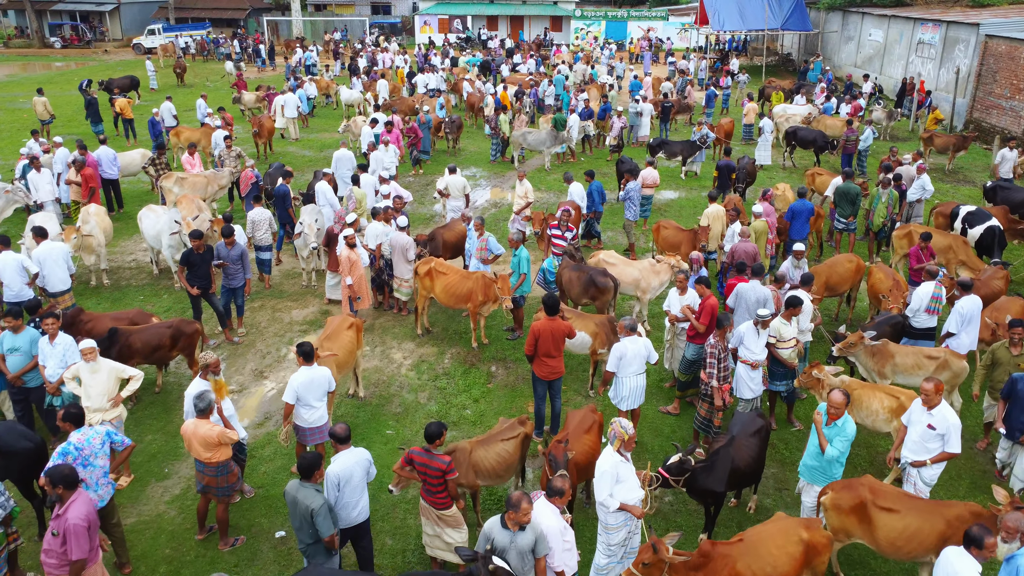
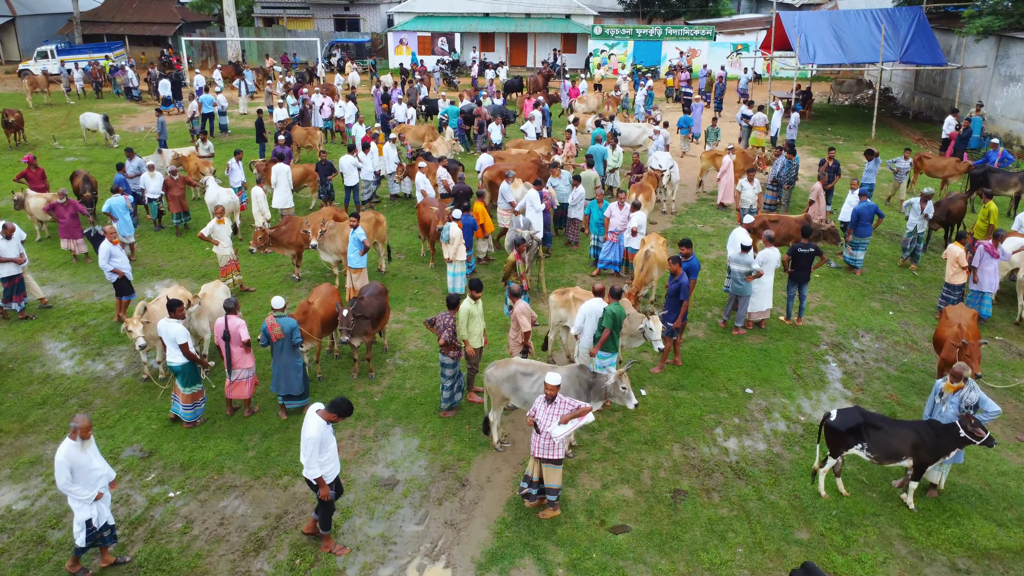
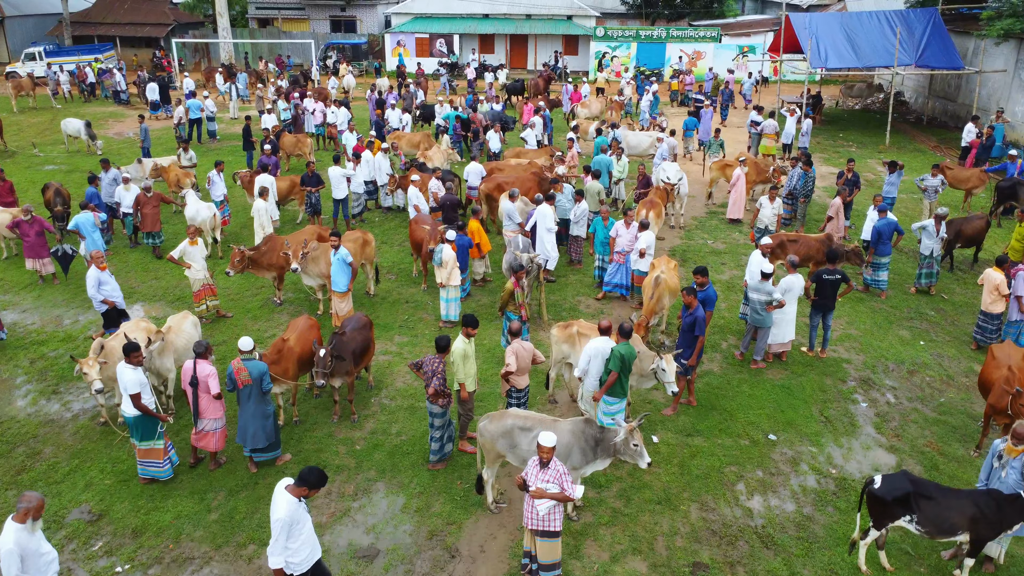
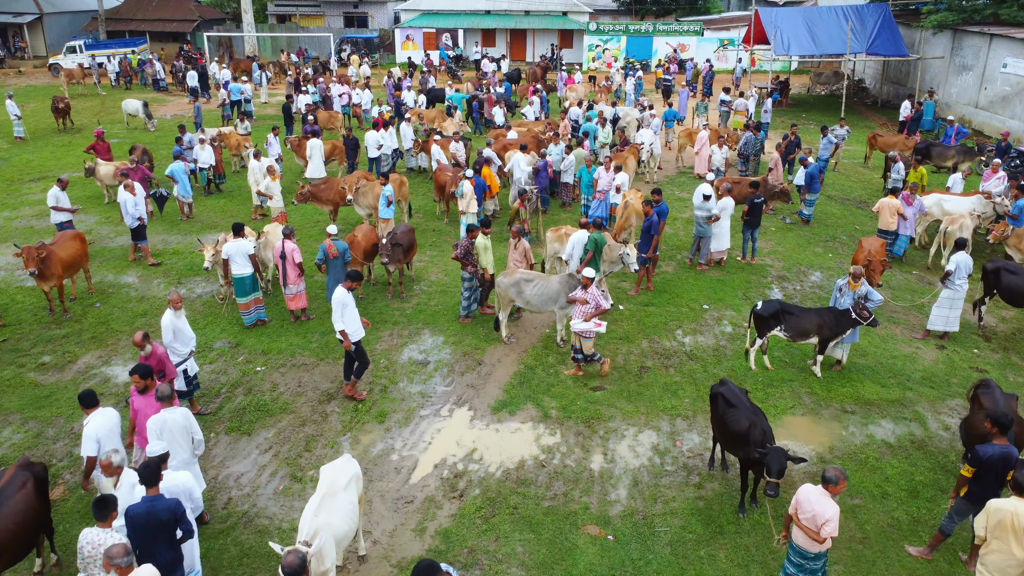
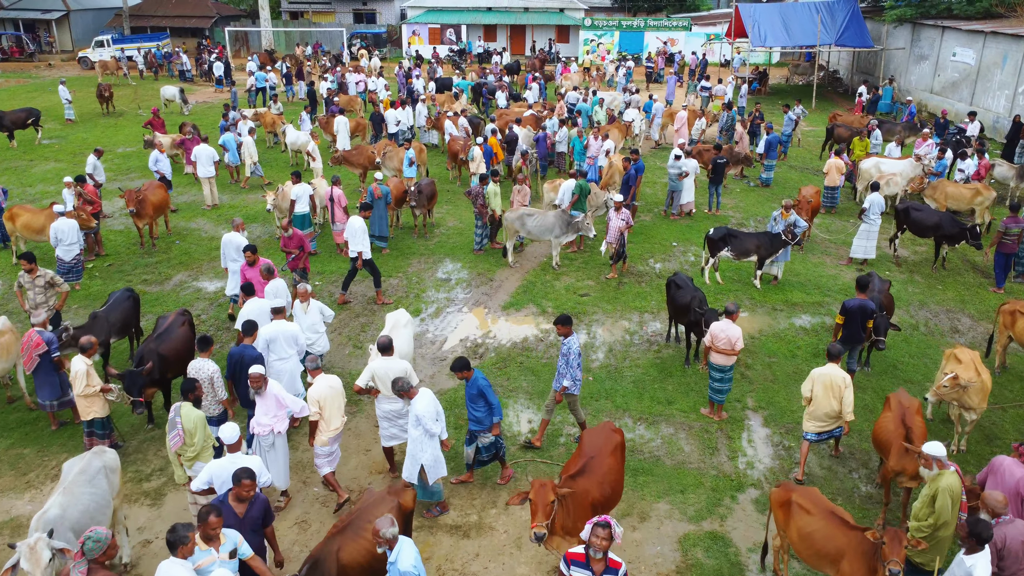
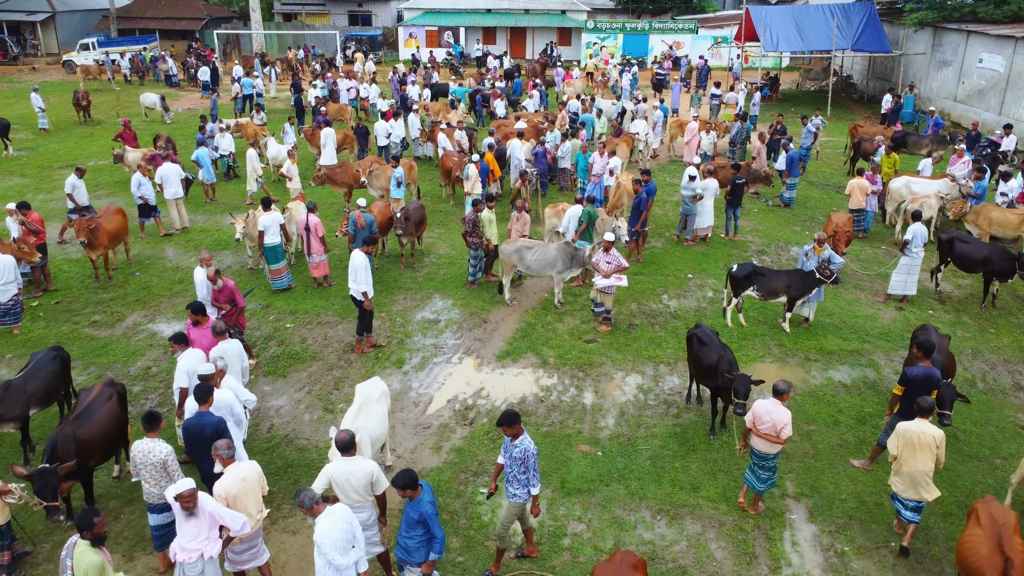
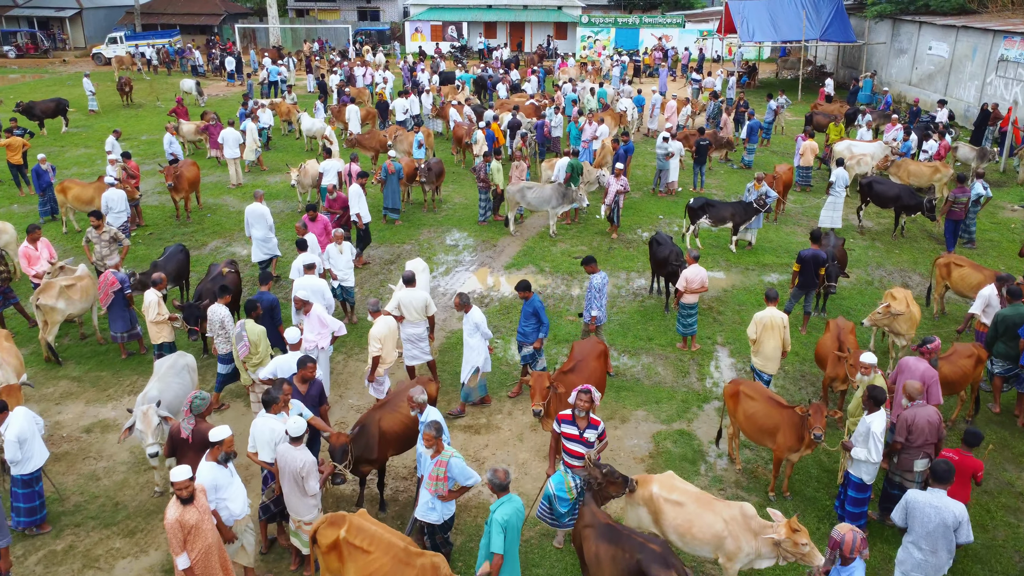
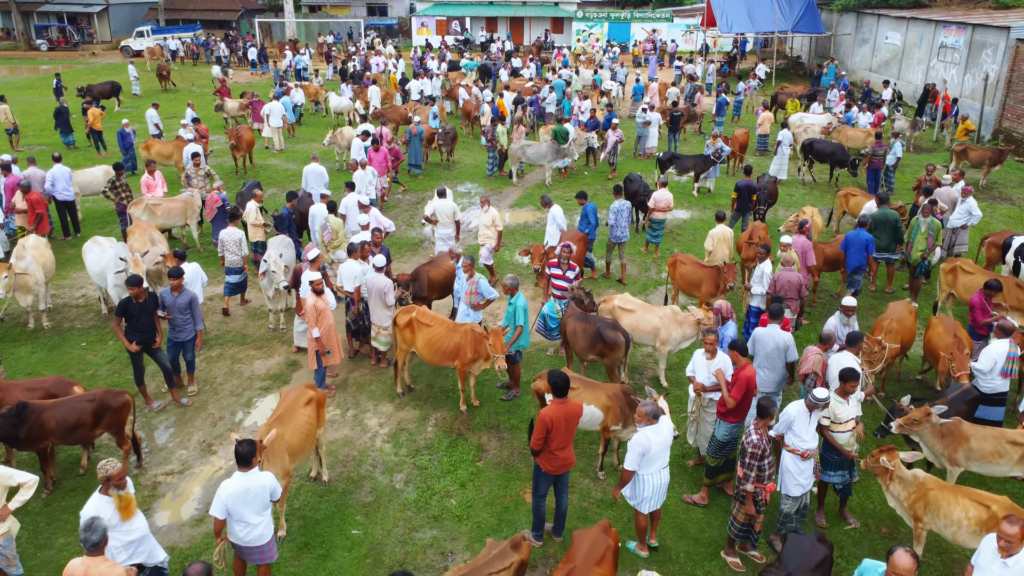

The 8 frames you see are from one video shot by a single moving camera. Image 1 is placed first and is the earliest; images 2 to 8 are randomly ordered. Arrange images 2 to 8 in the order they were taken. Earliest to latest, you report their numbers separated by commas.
8, 7, 5, 6, 4, 2, 3
